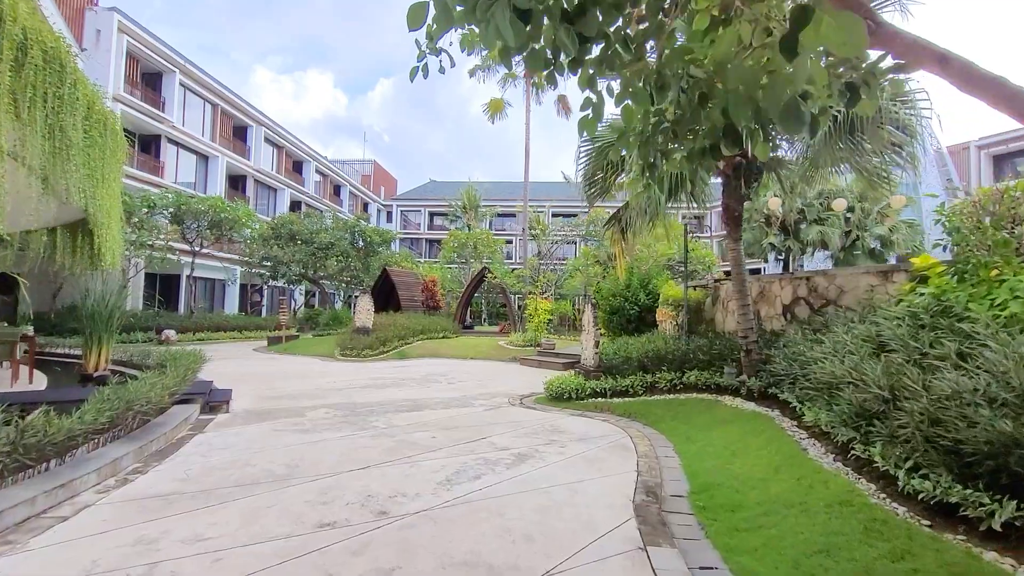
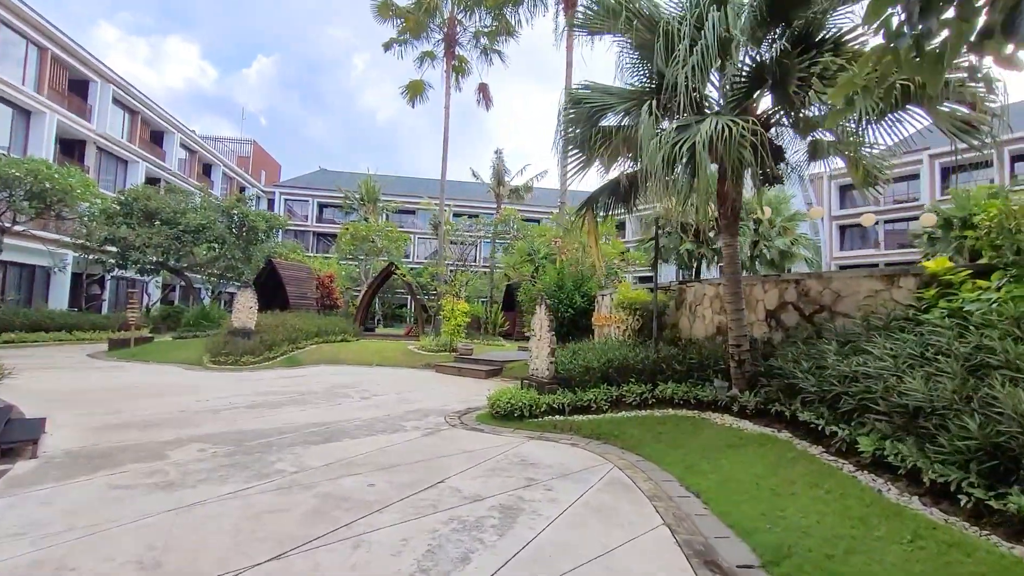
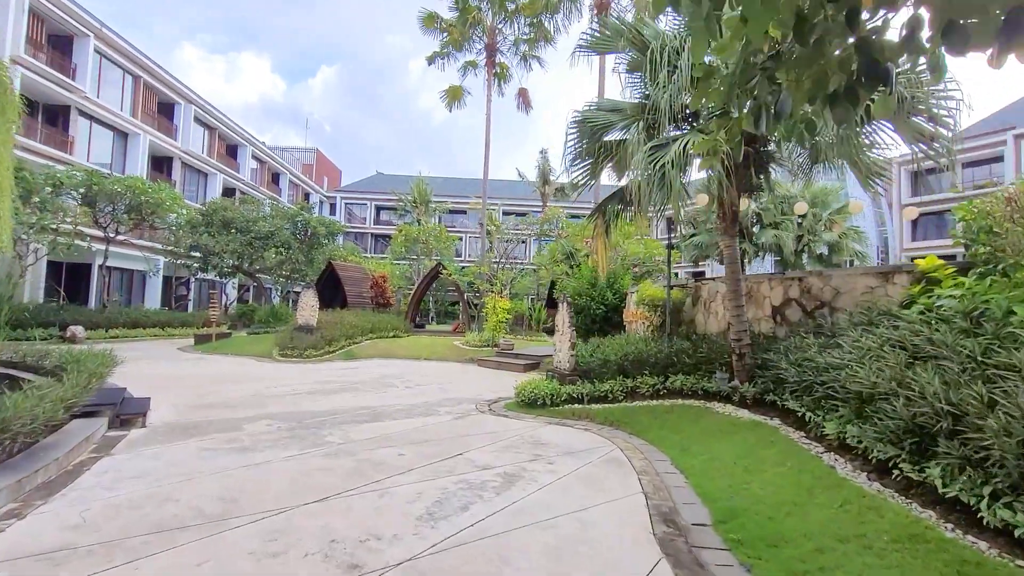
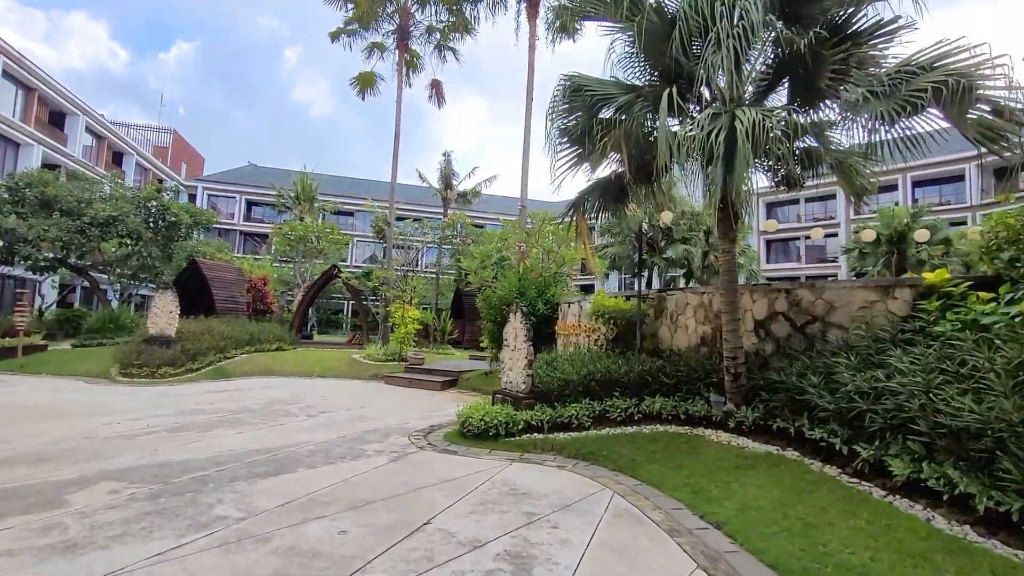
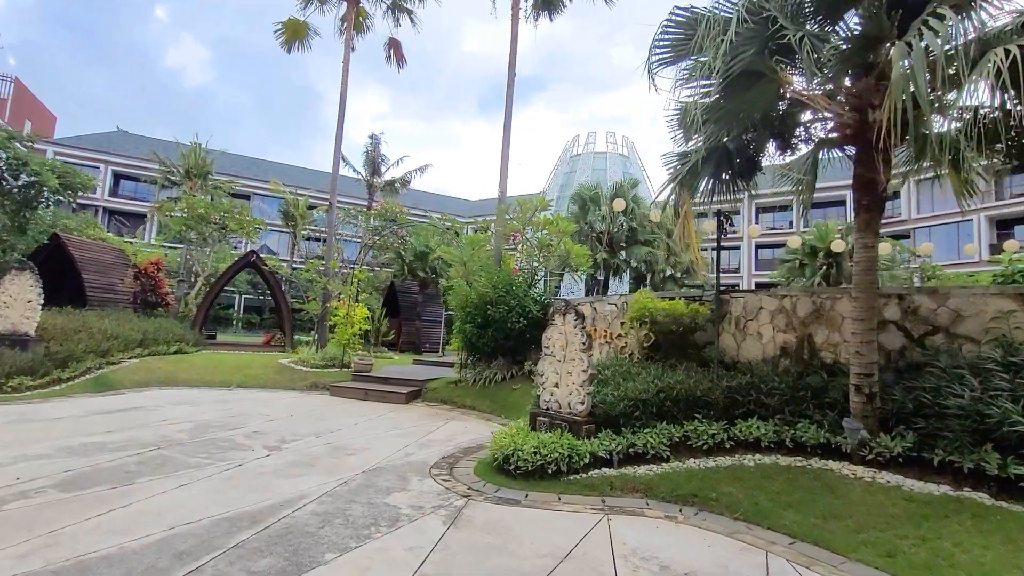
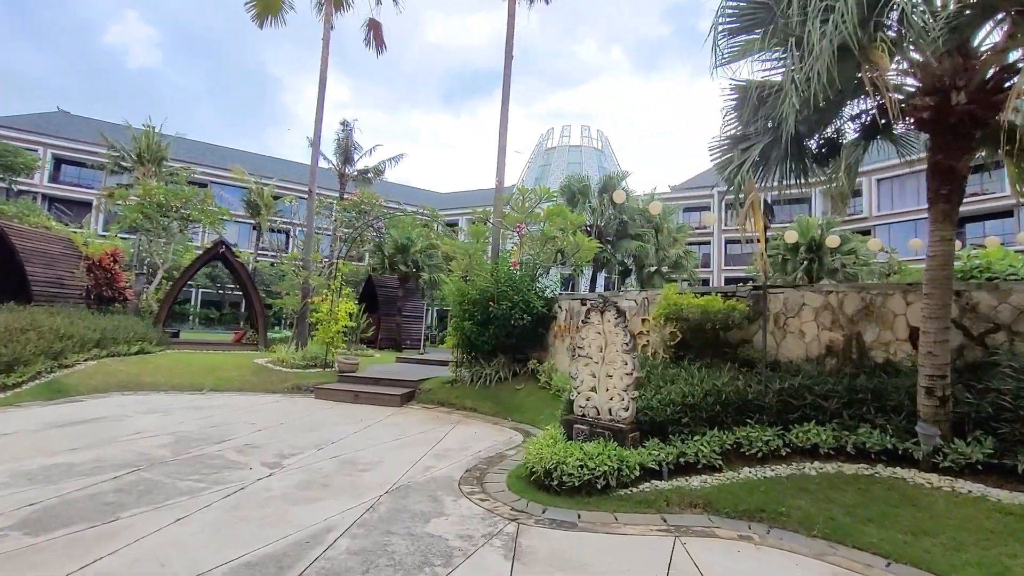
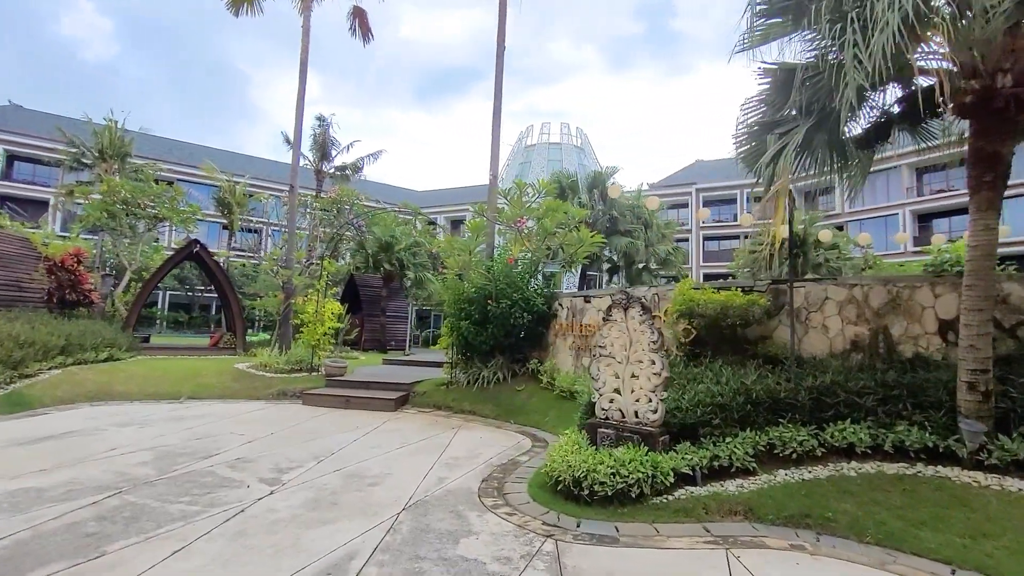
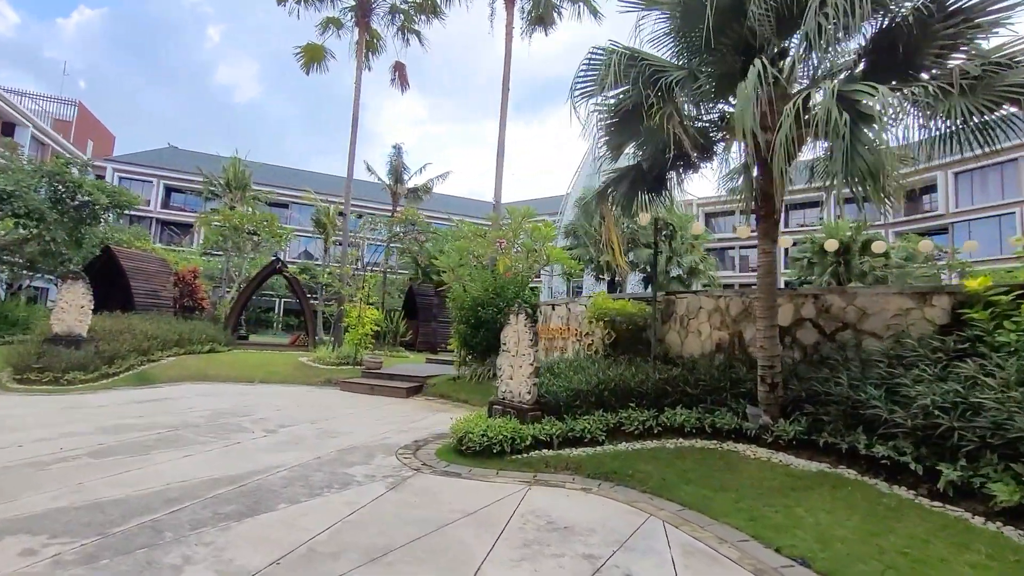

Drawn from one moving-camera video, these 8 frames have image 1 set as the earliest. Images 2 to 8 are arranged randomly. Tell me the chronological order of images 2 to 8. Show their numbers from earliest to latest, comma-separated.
3, 2, 4, 8, 5, 6, 7
